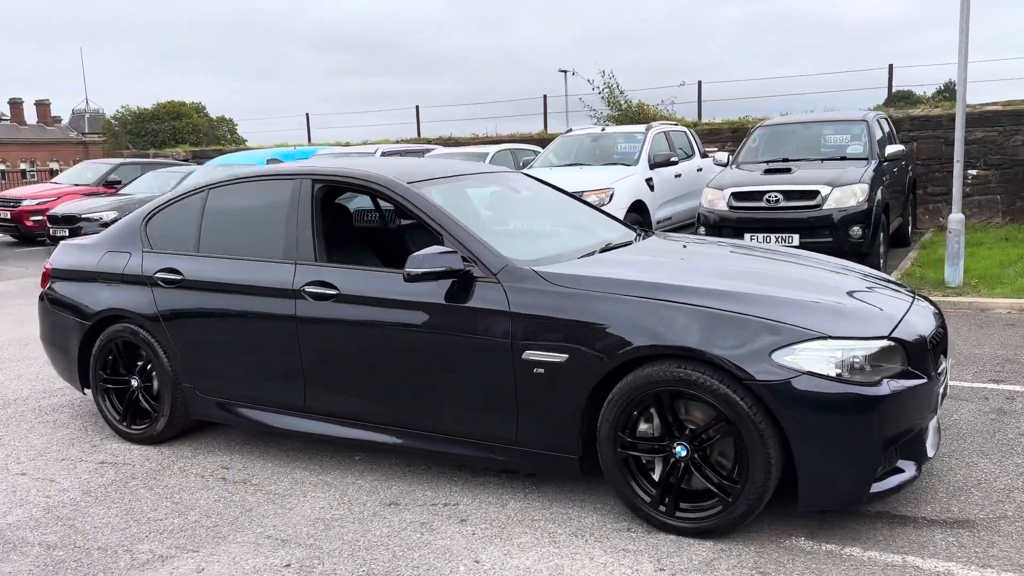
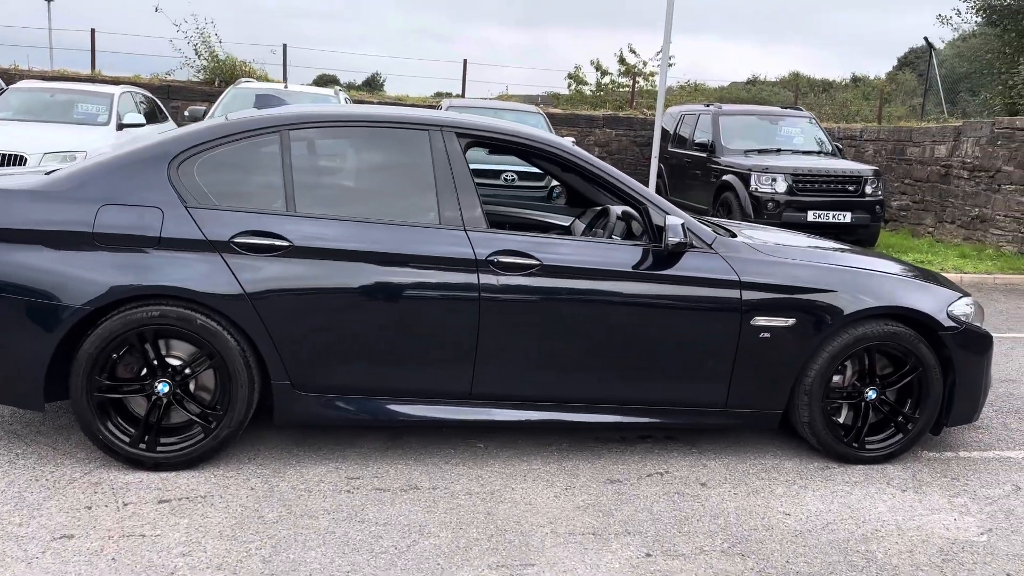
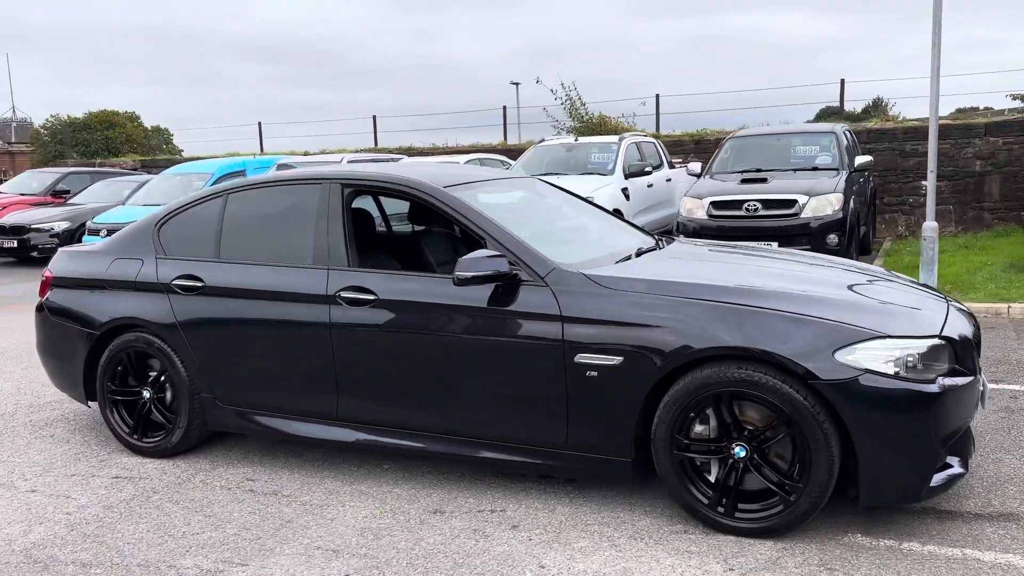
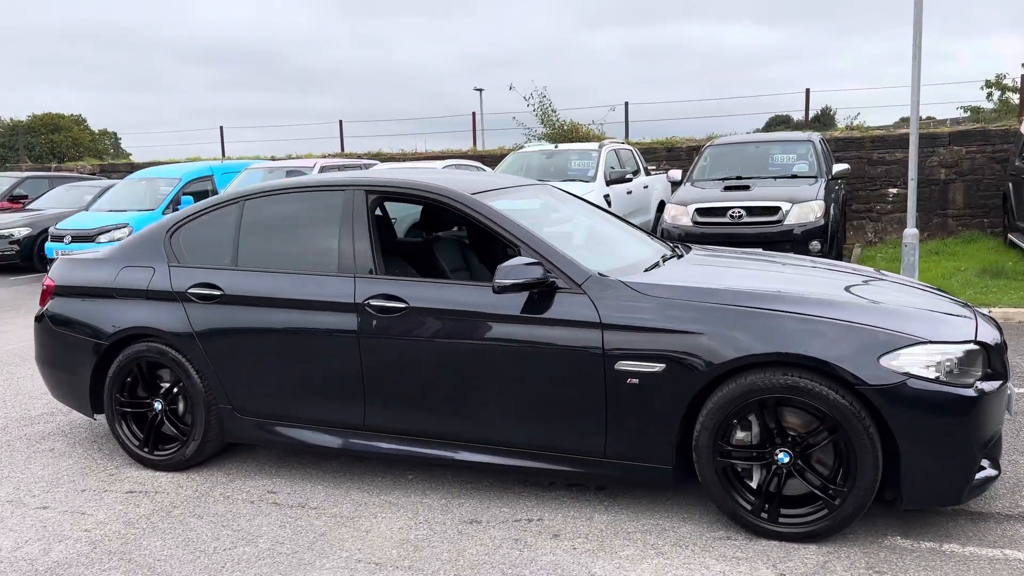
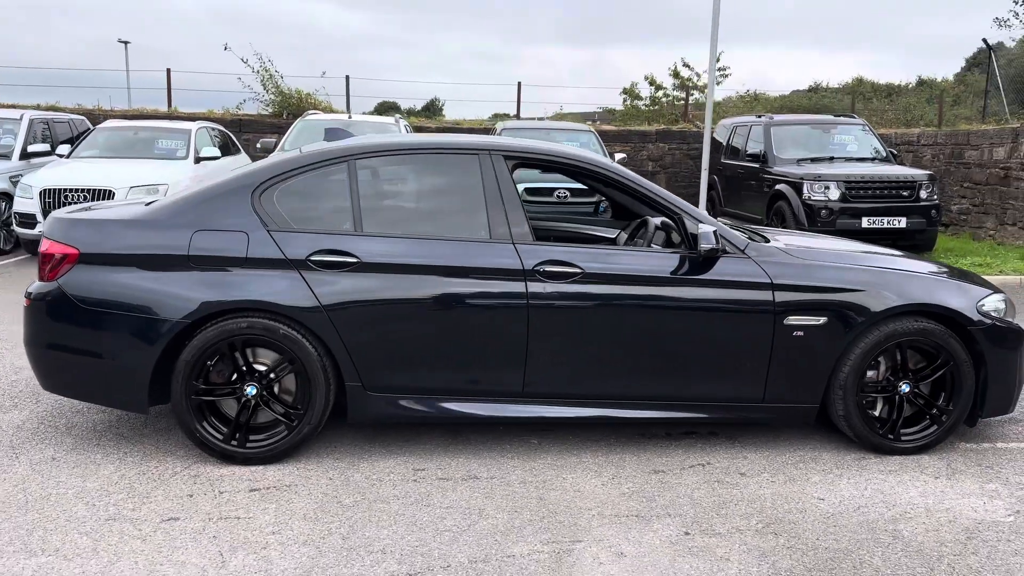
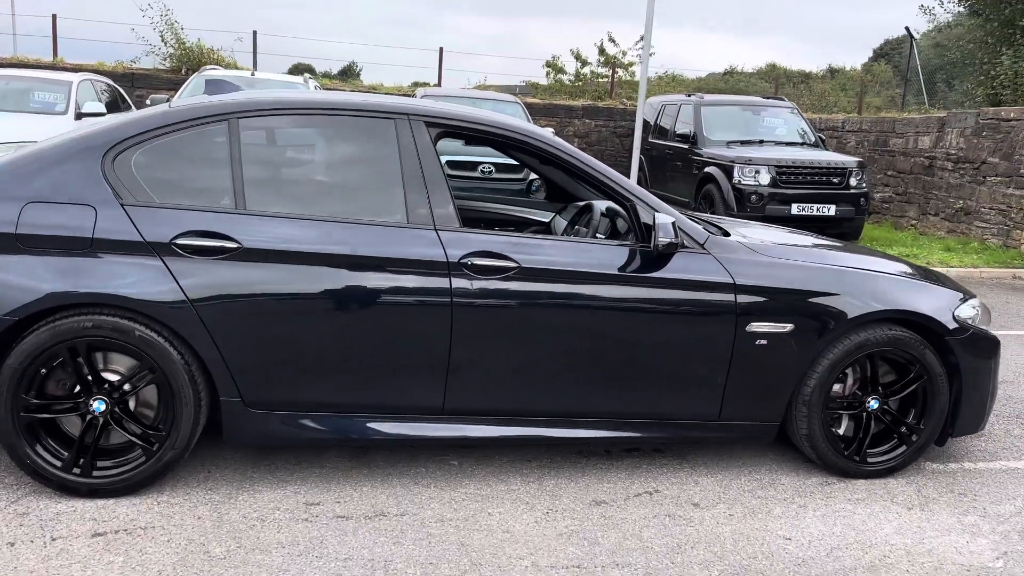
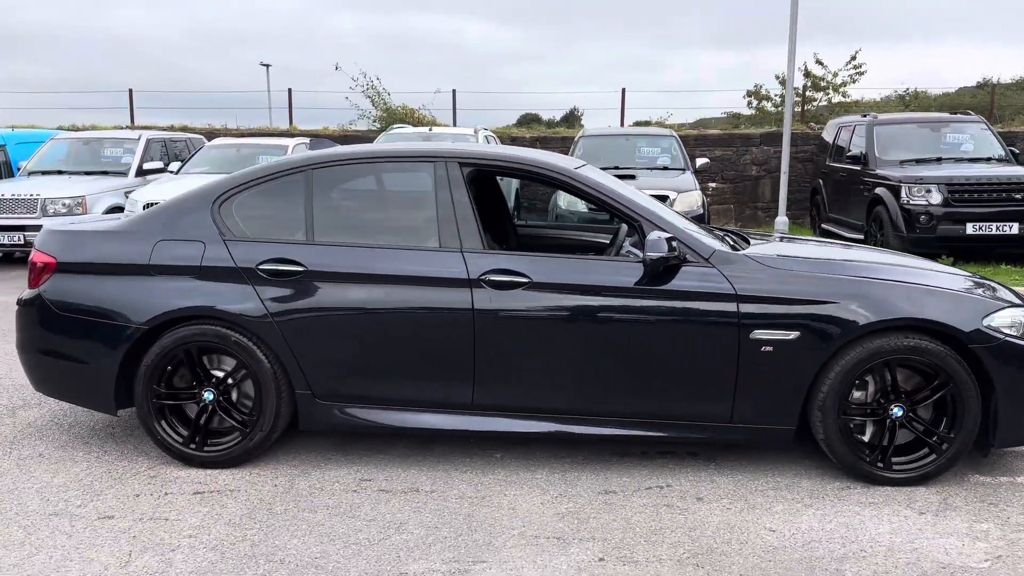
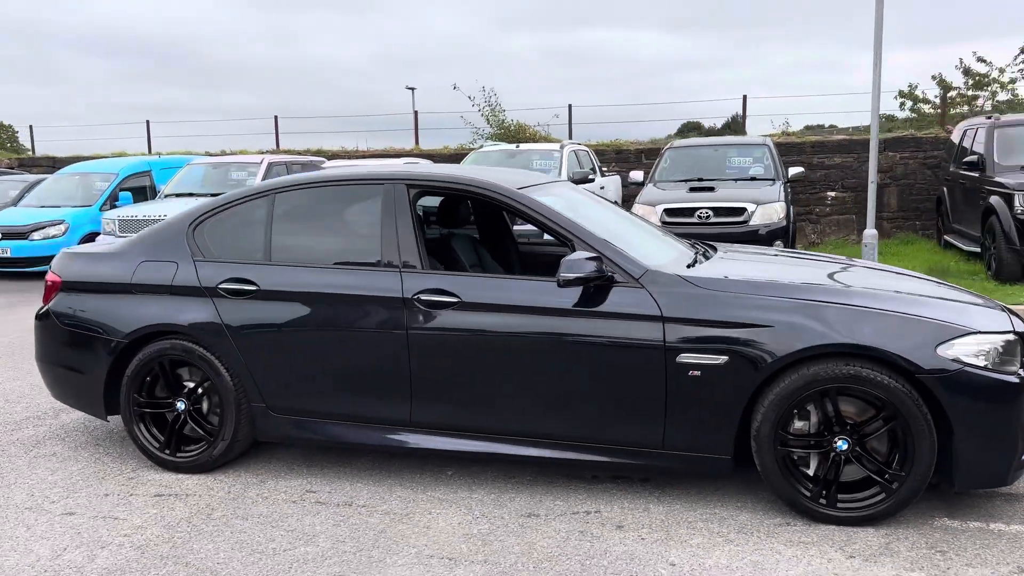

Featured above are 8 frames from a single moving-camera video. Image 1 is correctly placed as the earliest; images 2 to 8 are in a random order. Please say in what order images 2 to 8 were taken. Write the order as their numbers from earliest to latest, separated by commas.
3, 4, 8, 7, 5, 2, 6
